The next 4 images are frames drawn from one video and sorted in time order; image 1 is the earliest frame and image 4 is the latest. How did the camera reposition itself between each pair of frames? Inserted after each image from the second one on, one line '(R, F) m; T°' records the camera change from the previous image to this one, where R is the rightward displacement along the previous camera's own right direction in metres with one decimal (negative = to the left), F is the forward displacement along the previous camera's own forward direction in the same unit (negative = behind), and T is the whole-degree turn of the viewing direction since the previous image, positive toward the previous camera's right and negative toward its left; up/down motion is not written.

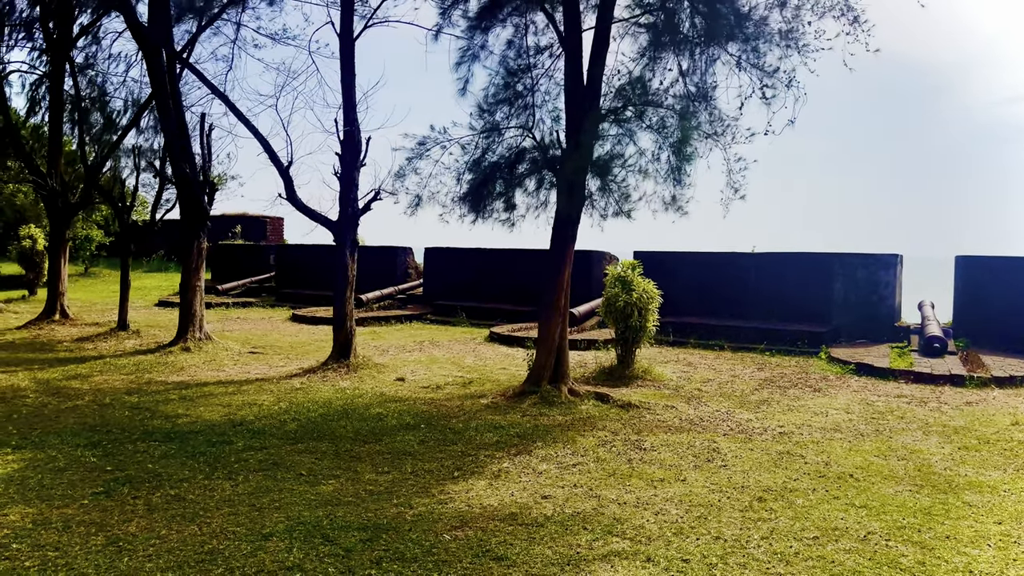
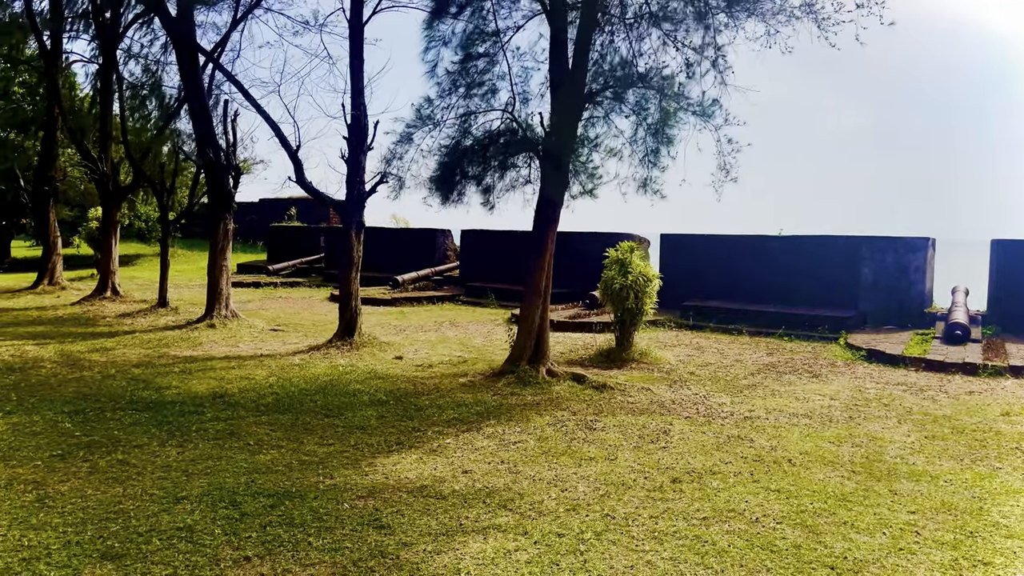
(+0.7, 0.0) m; -5°
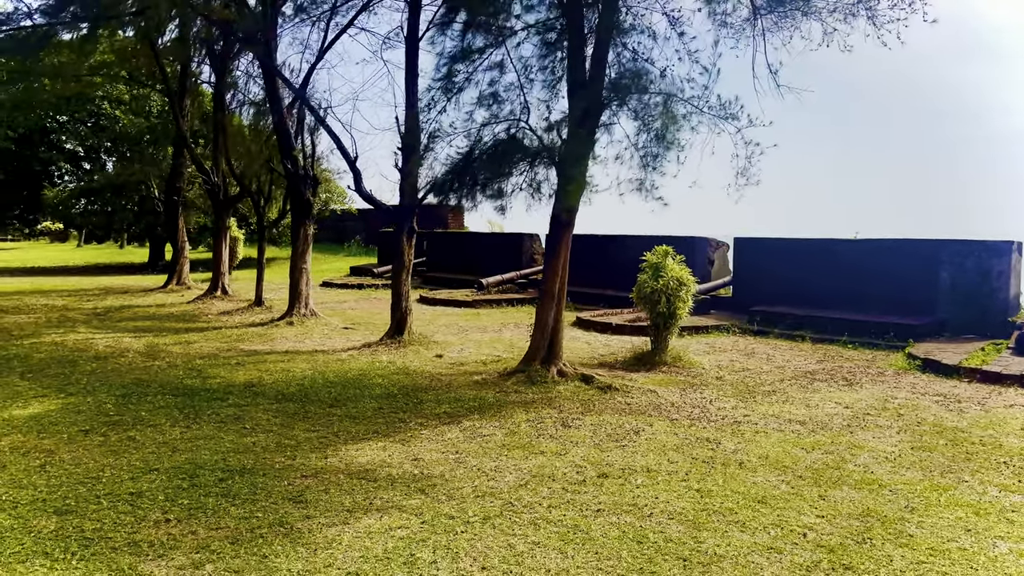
(+0.9, -0.1) m; -9°
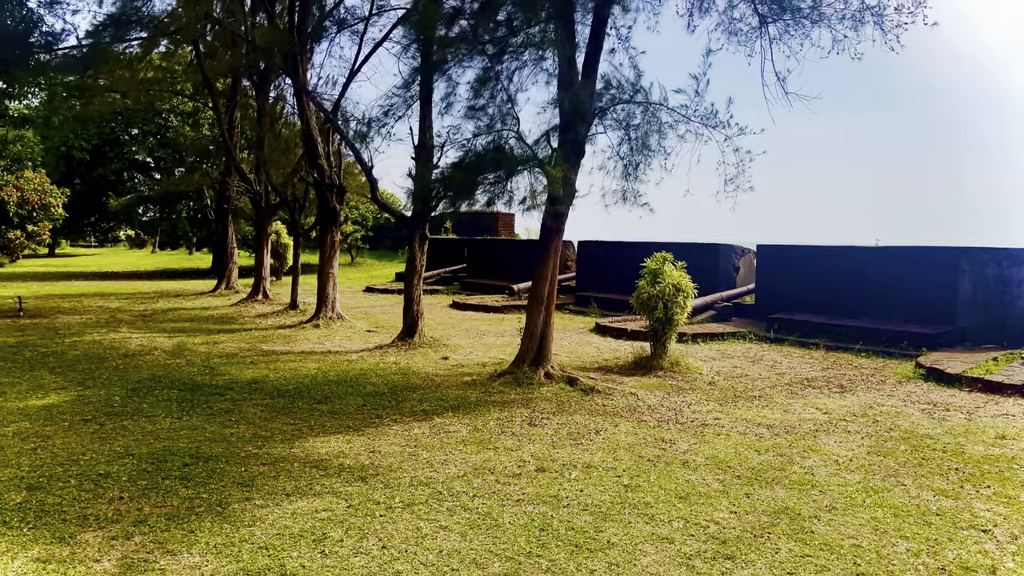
(+0.5, -0.2) m; -4°
